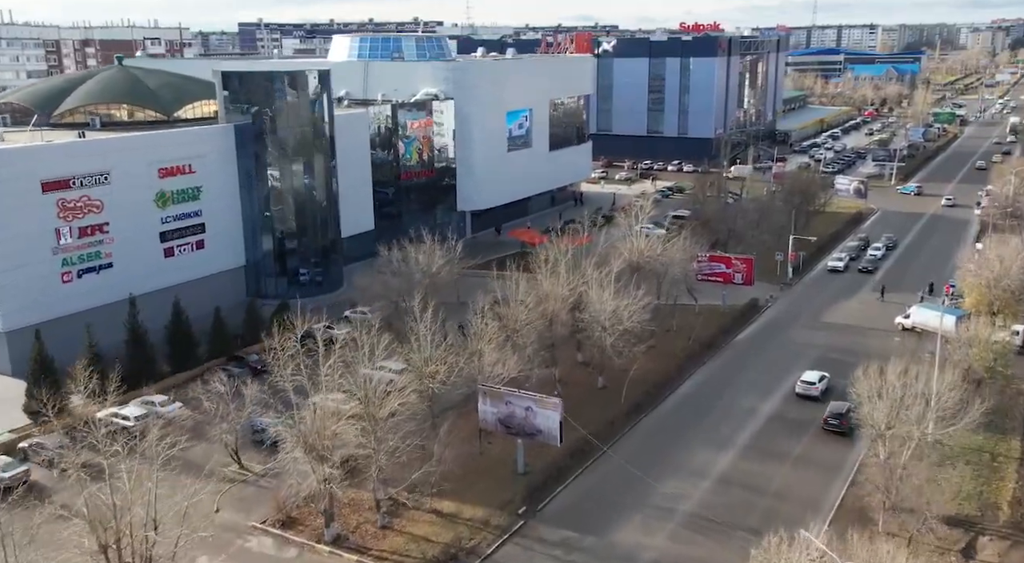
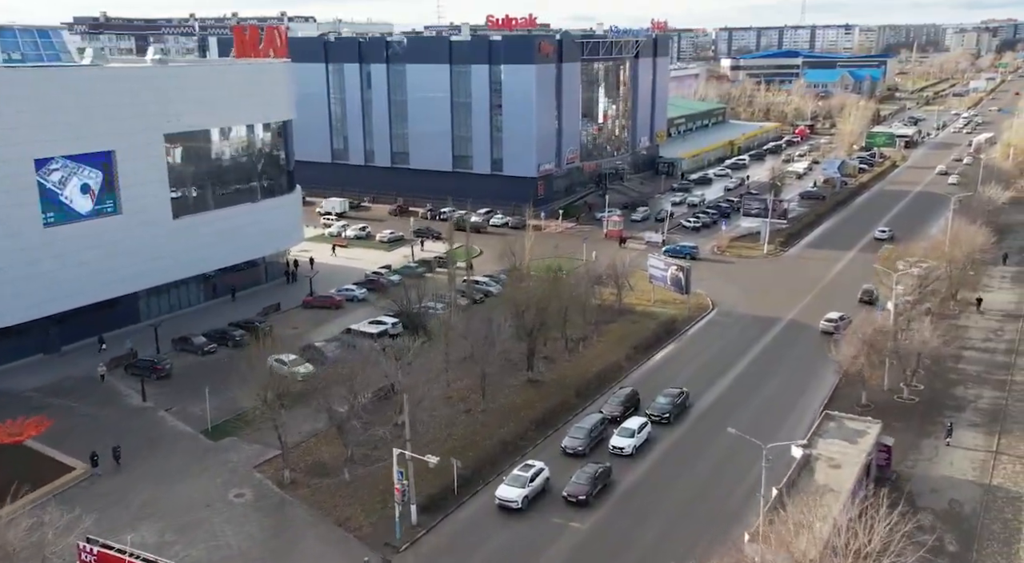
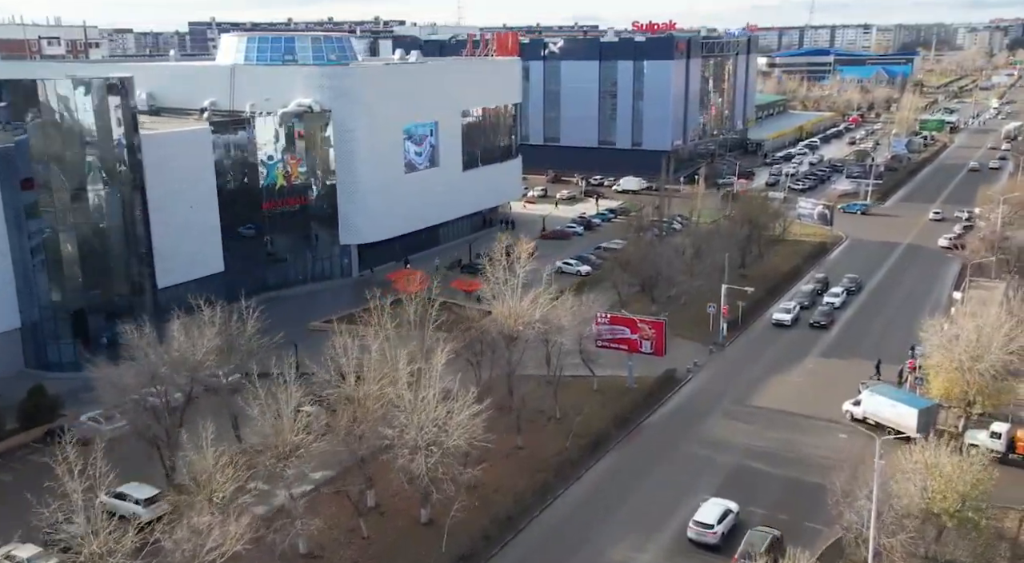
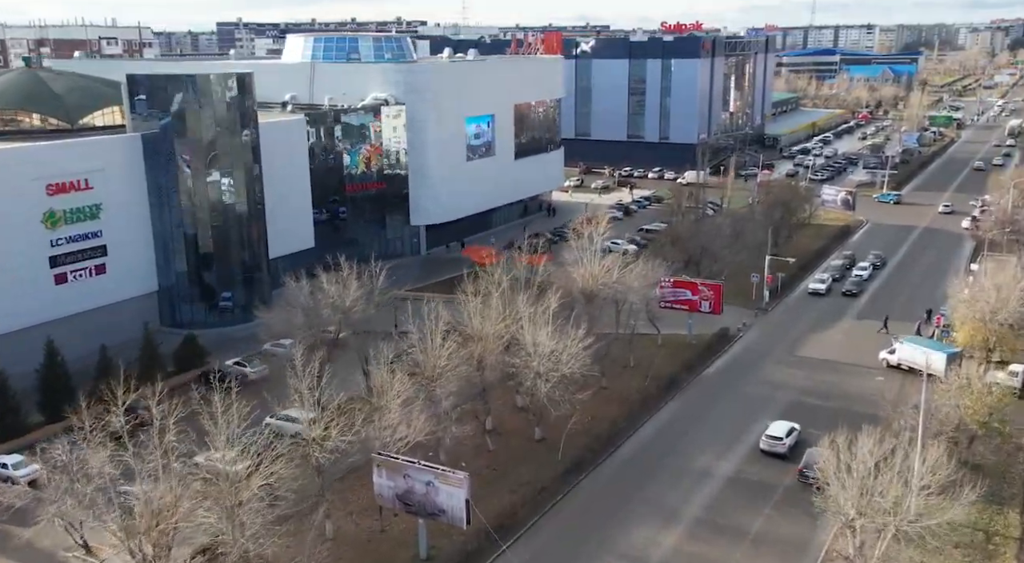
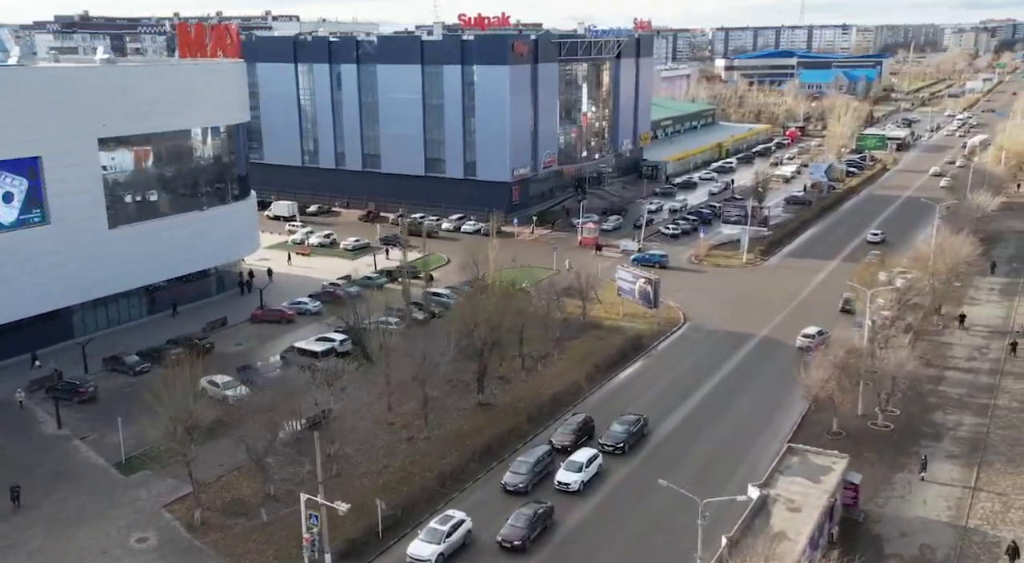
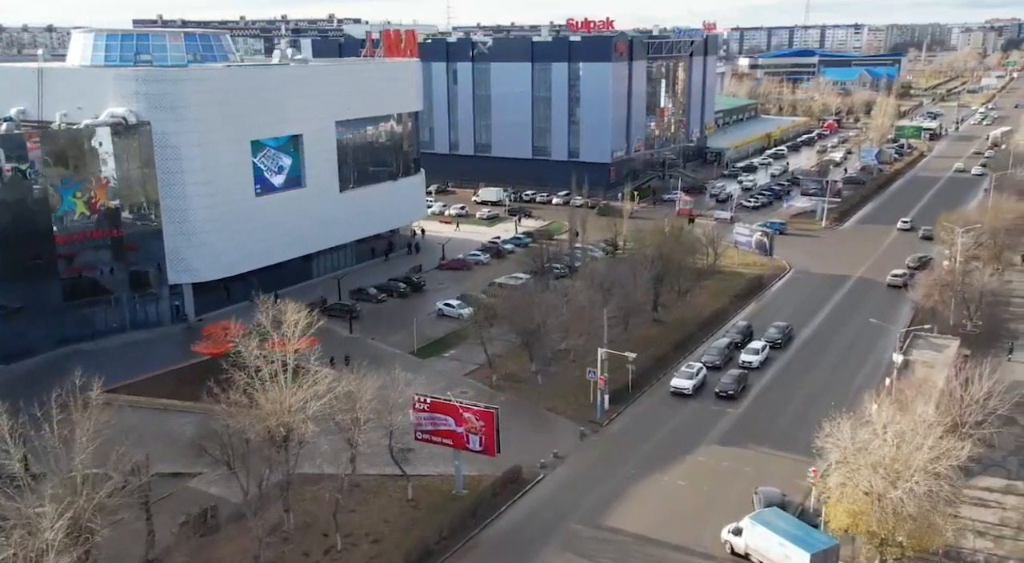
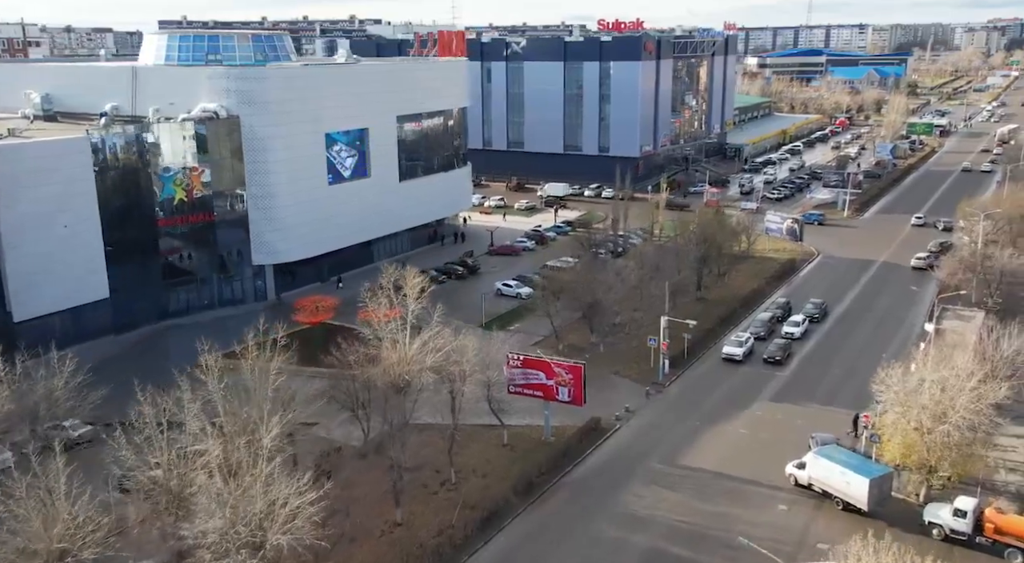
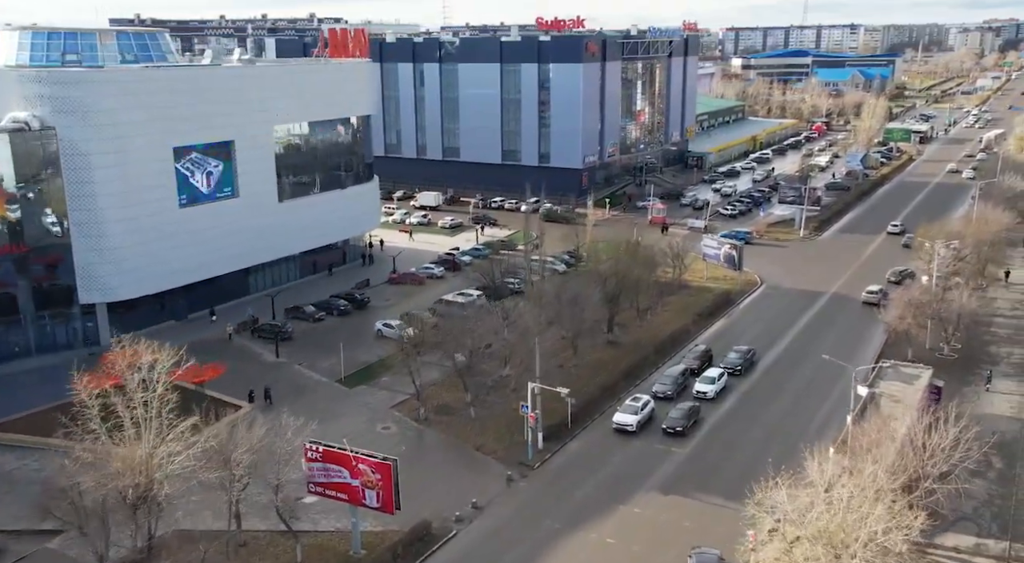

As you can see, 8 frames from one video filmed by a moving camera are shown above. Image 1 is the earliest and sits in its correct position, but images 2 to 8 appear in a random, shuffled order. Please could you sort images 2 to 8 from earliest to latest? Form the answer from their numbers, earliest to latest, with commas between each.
4, 3, 7, 6, 8, 2, 5
